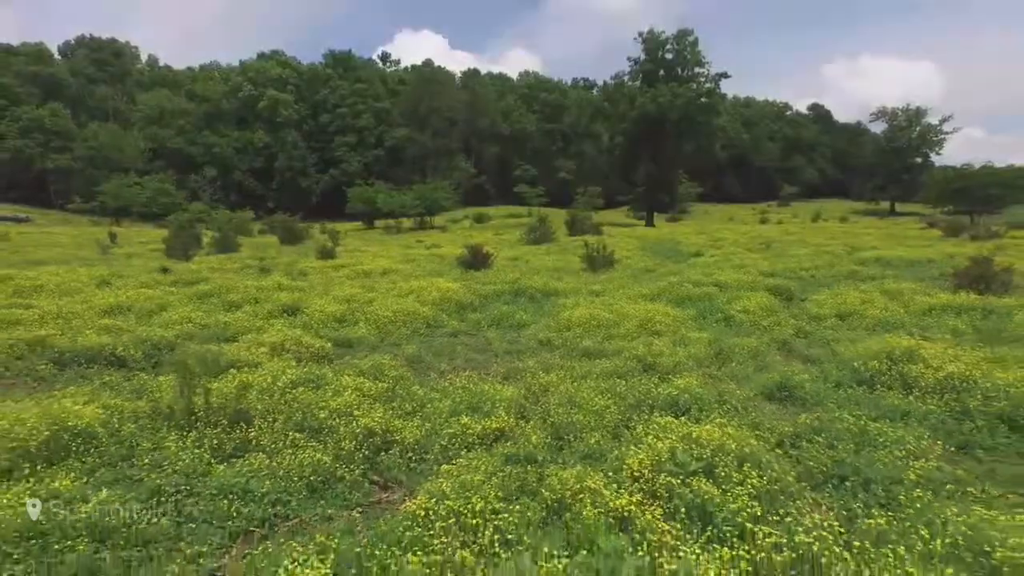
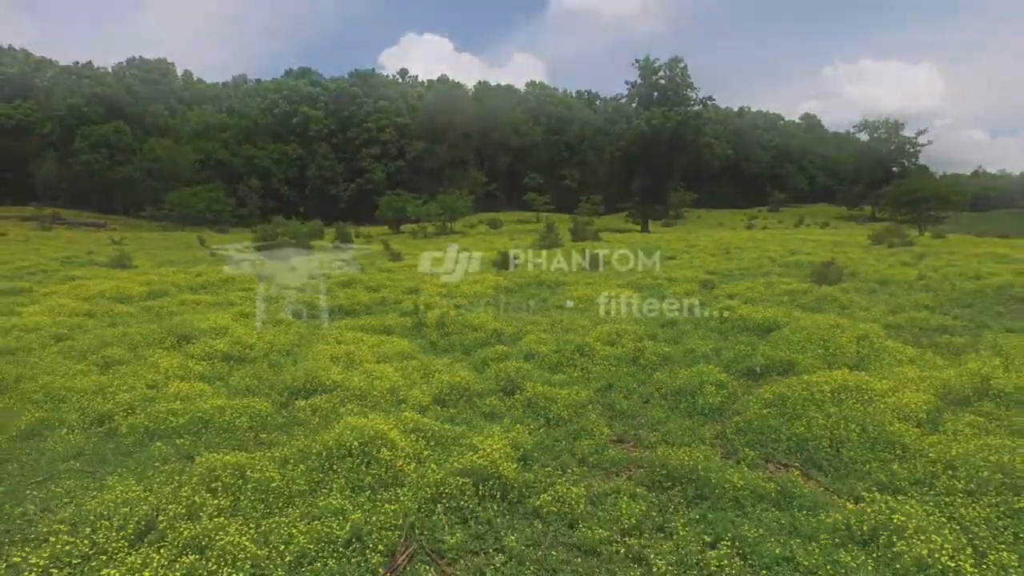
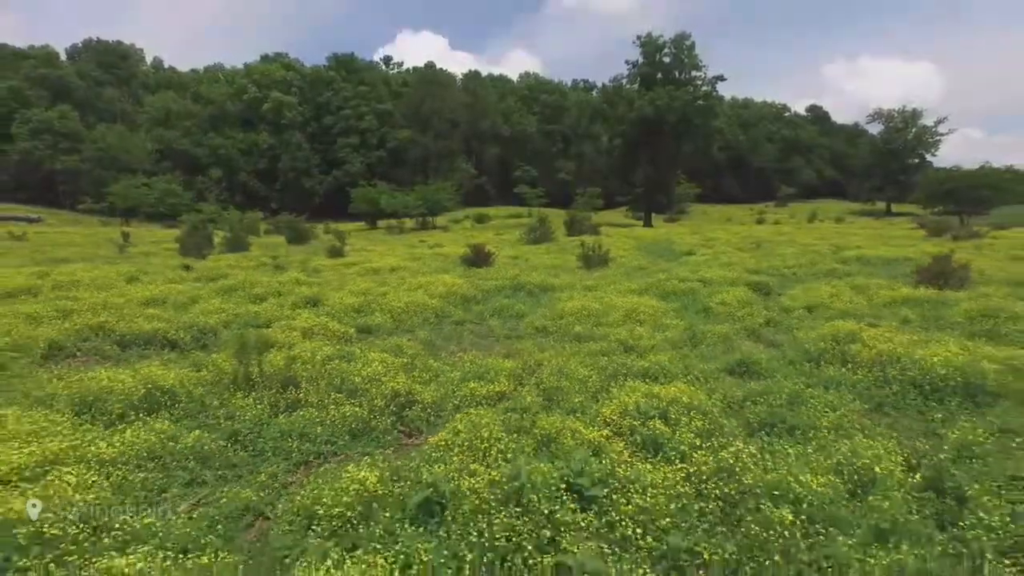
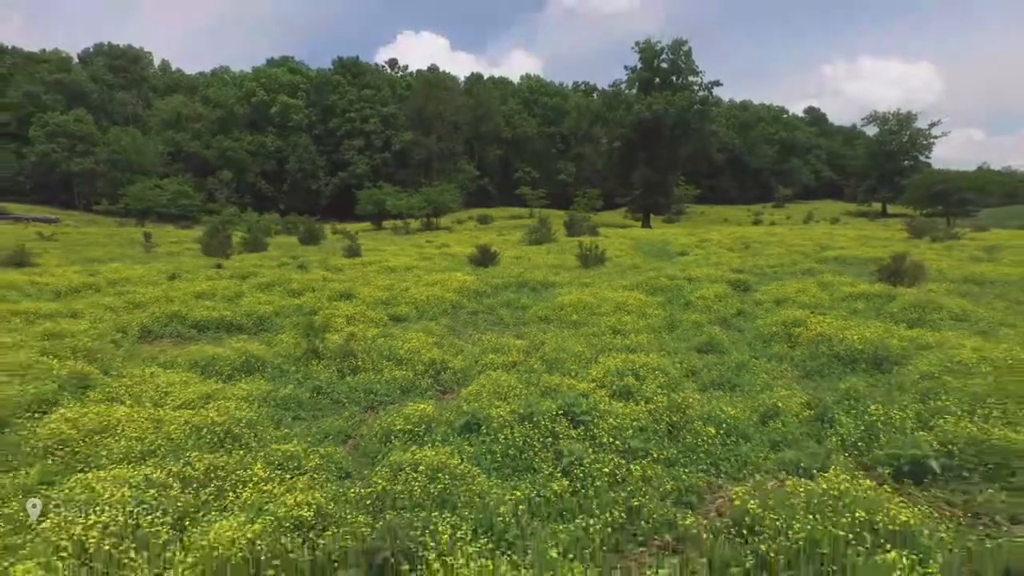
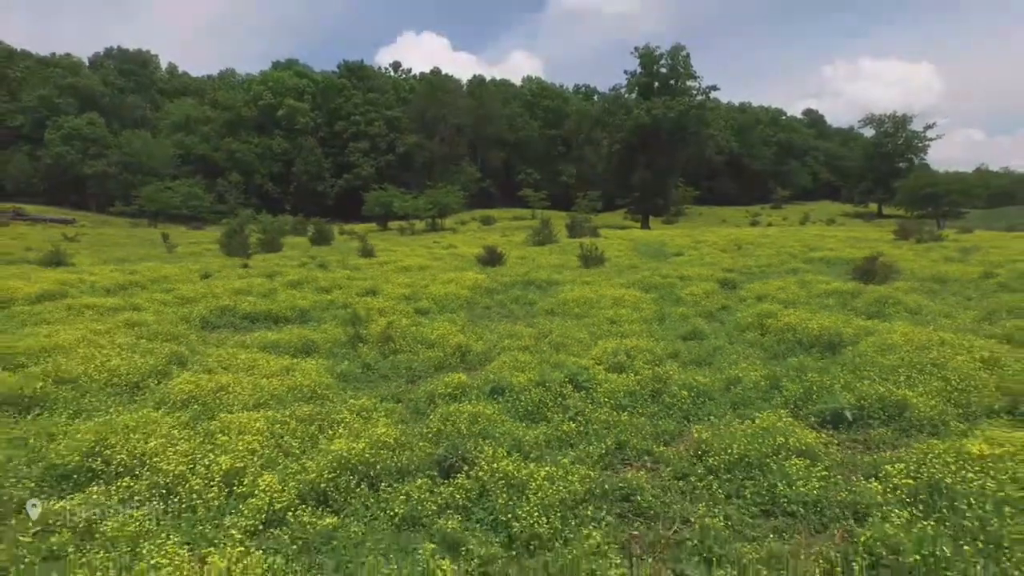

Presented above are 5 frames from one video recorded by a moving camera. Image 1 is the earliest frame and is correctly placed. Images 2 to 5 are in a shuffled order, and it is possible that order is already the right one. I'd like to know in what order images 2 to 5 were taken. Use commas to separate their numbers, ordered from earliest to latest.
3, 4, 5, 2
